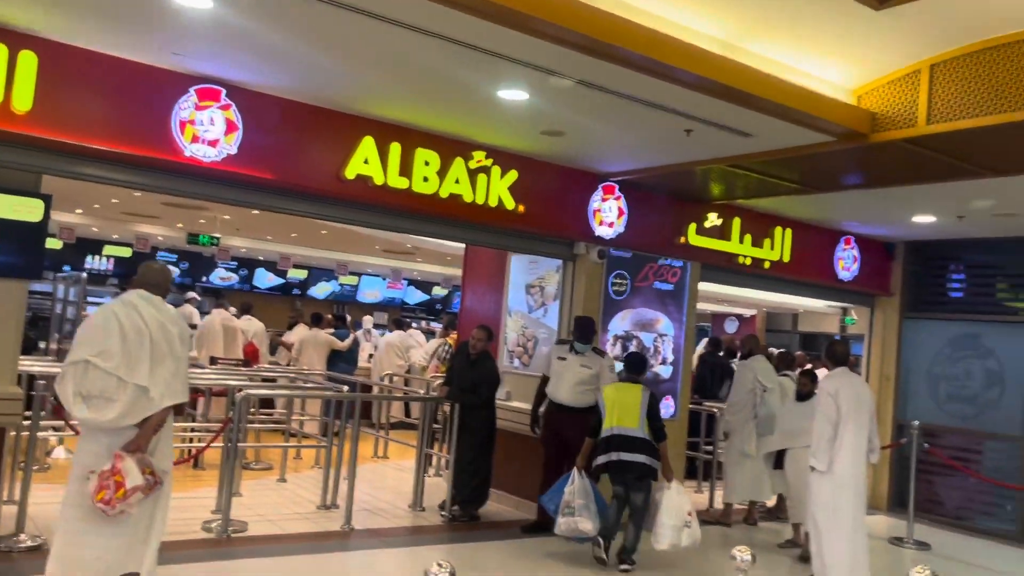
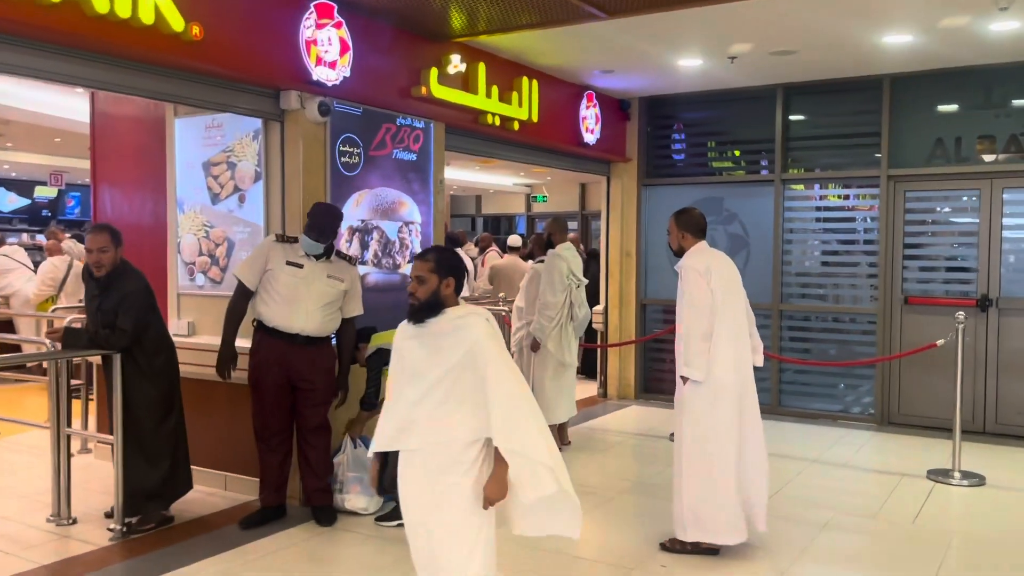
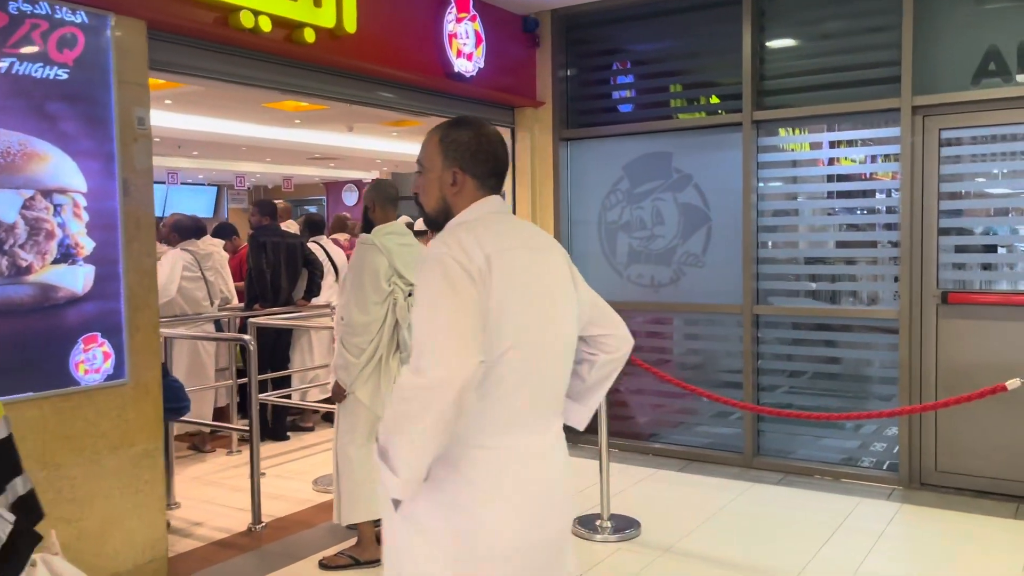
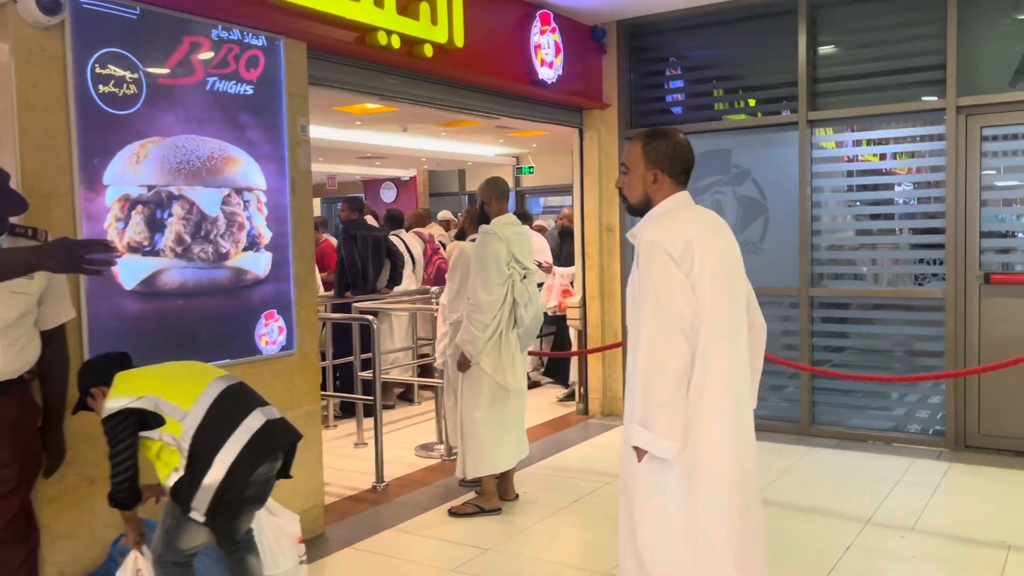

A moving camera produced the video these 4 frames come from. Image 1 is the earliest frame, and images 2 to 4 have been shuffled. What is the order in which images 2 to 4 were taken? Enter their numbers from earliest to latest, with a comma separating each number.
2, 4, 3
